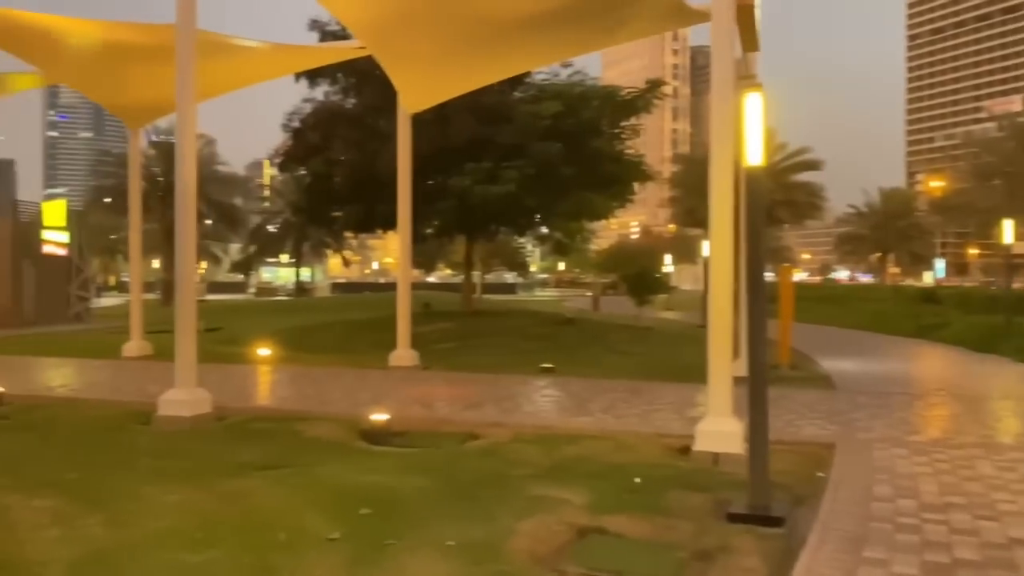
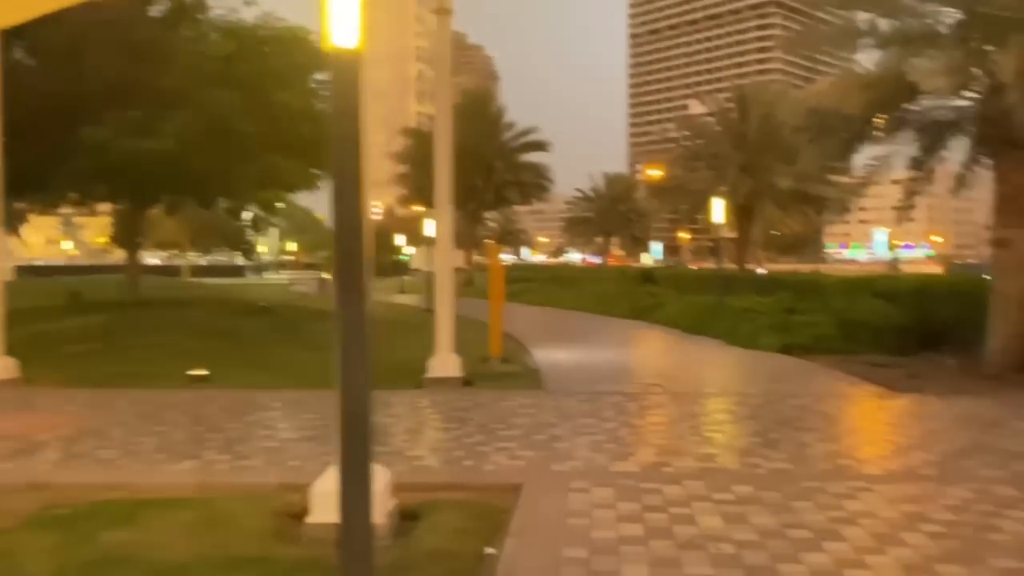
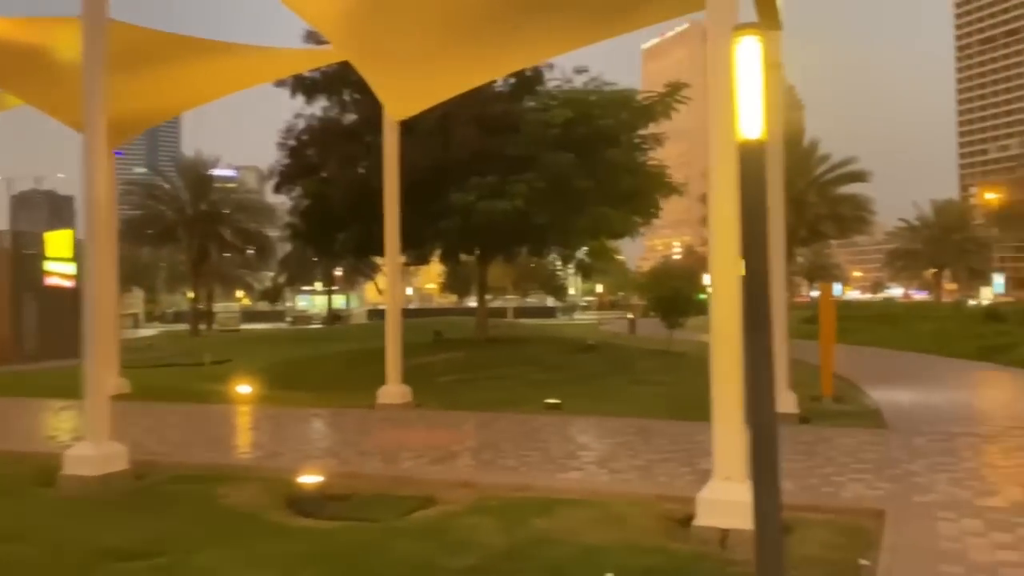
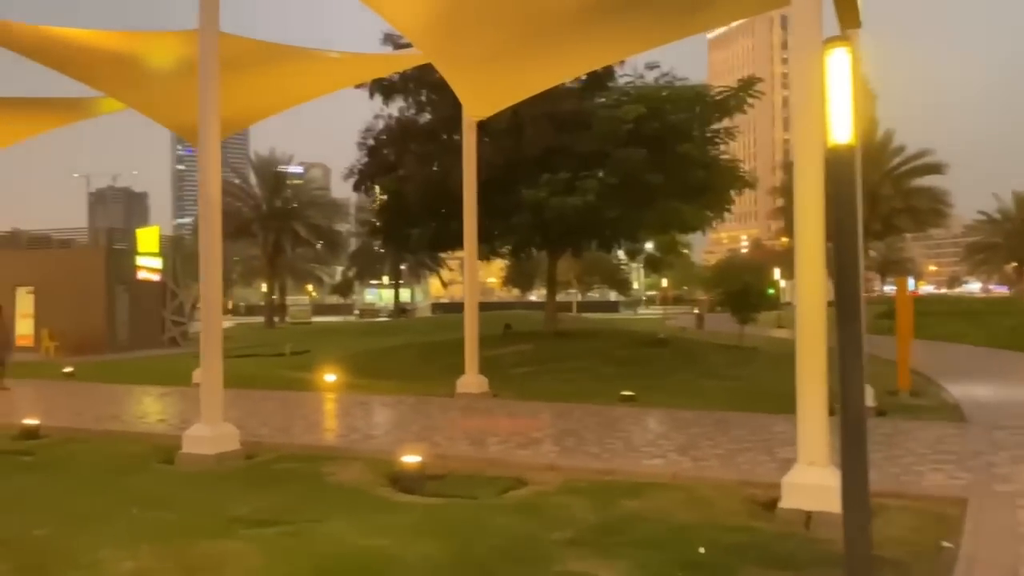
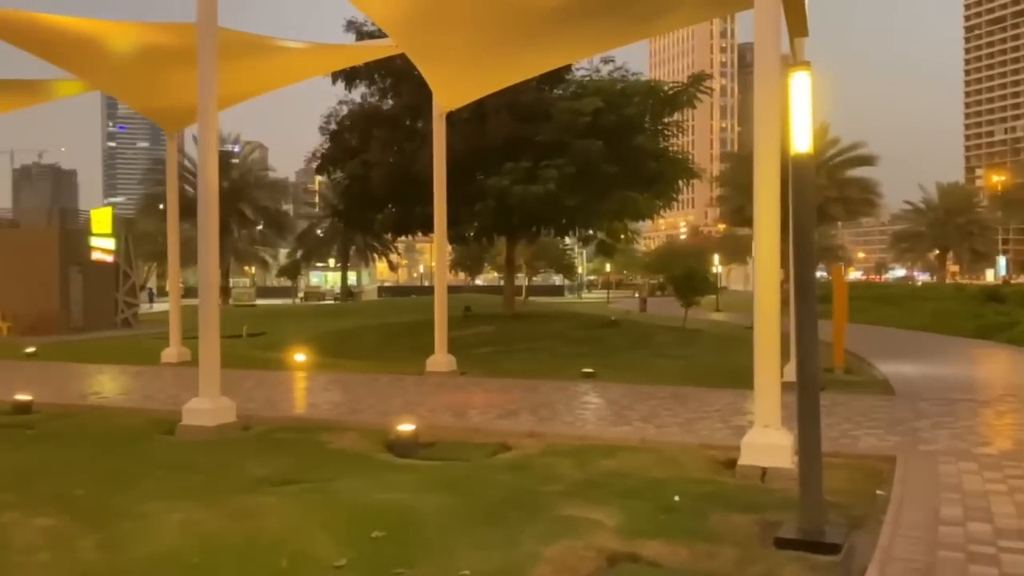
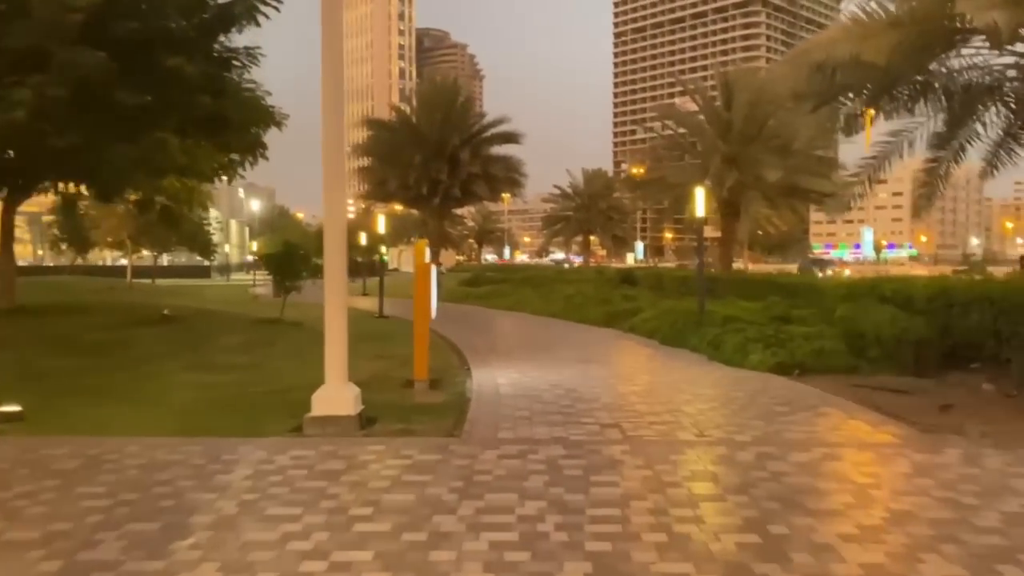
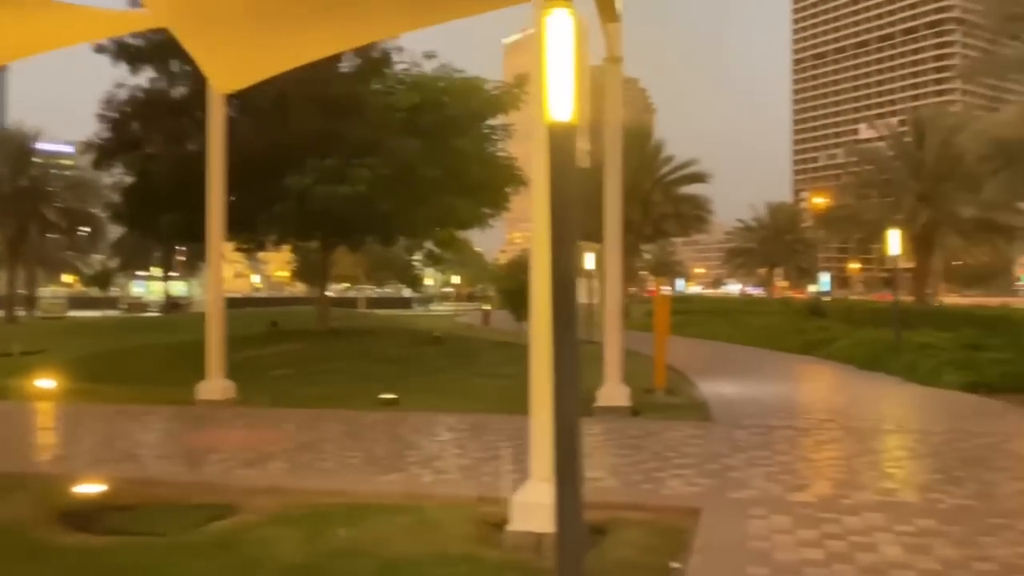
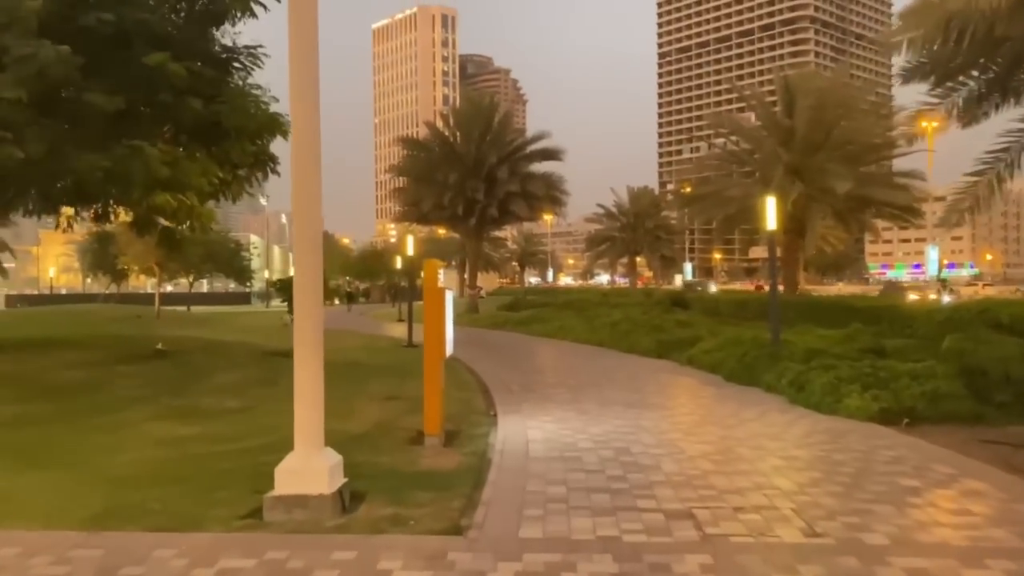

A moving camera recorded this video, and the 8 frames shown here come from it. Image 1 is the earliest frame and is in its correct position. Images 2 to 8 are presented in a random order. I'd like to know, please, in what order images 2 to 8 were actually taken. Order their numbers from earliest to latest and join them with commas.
5, 4, 3, 7, 2, 6, 8
